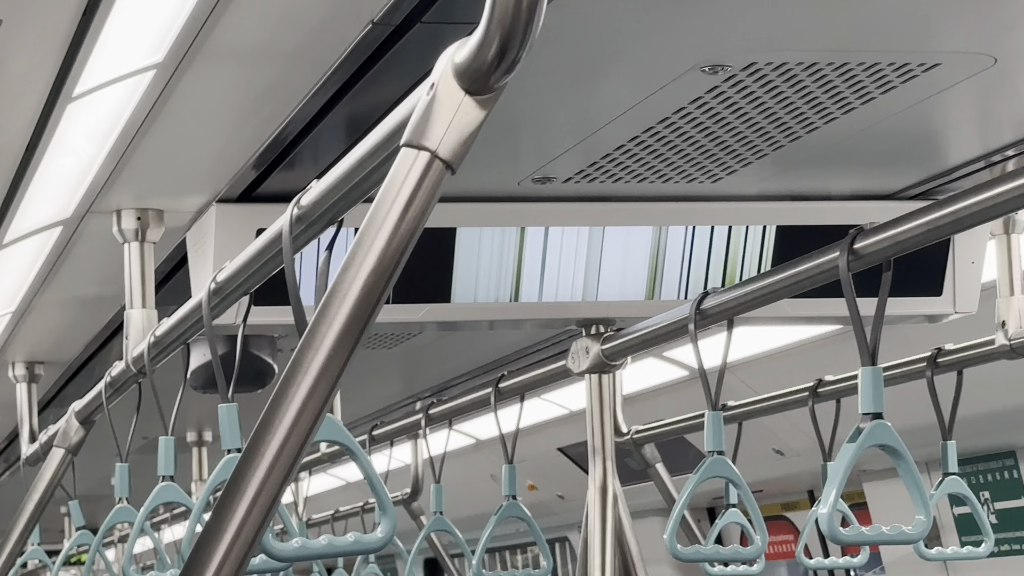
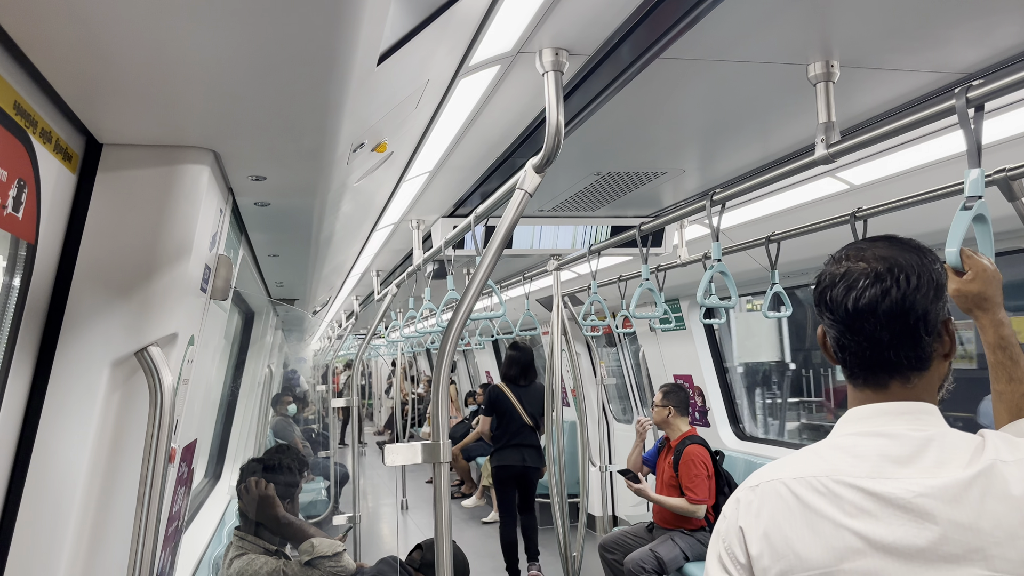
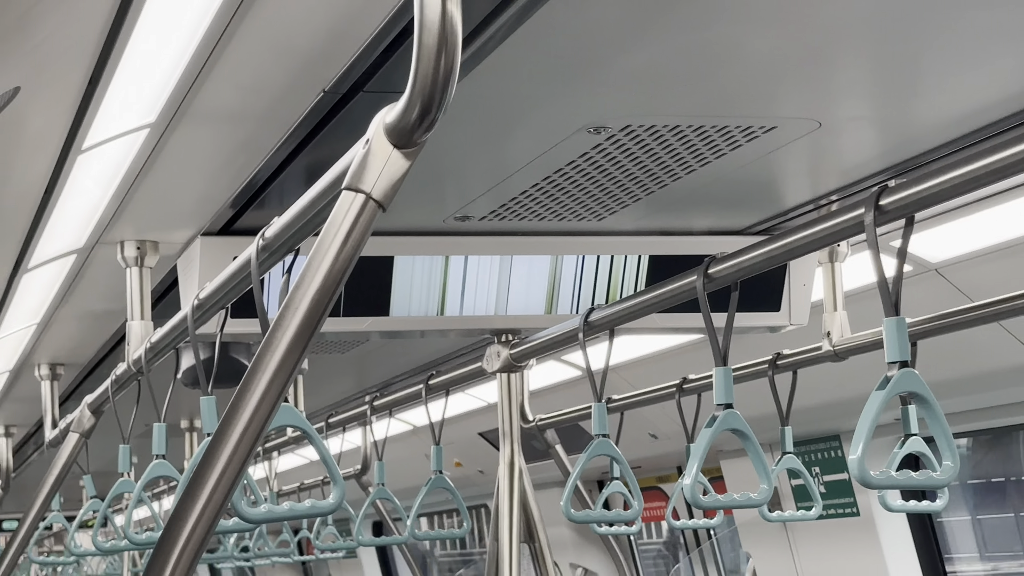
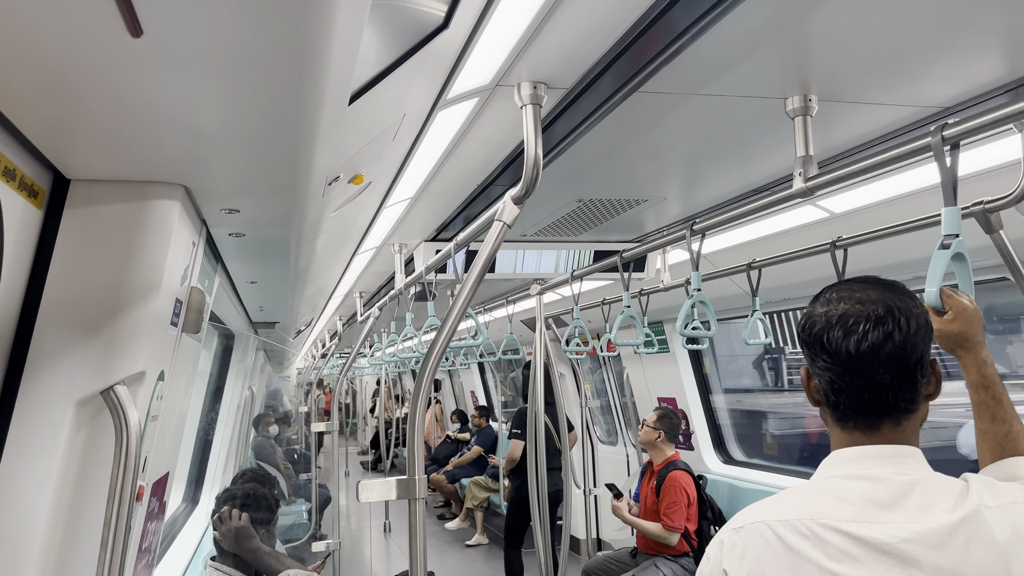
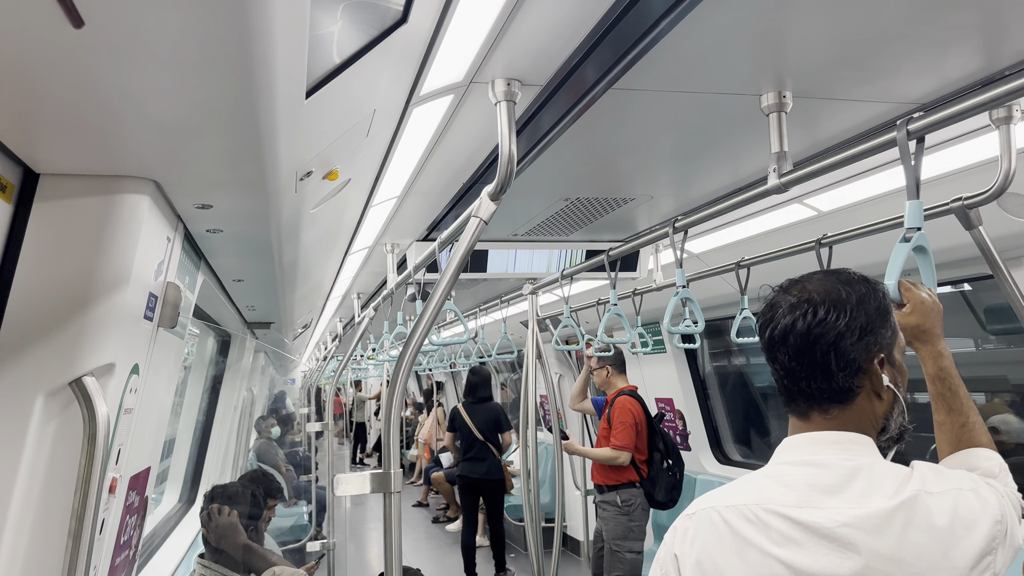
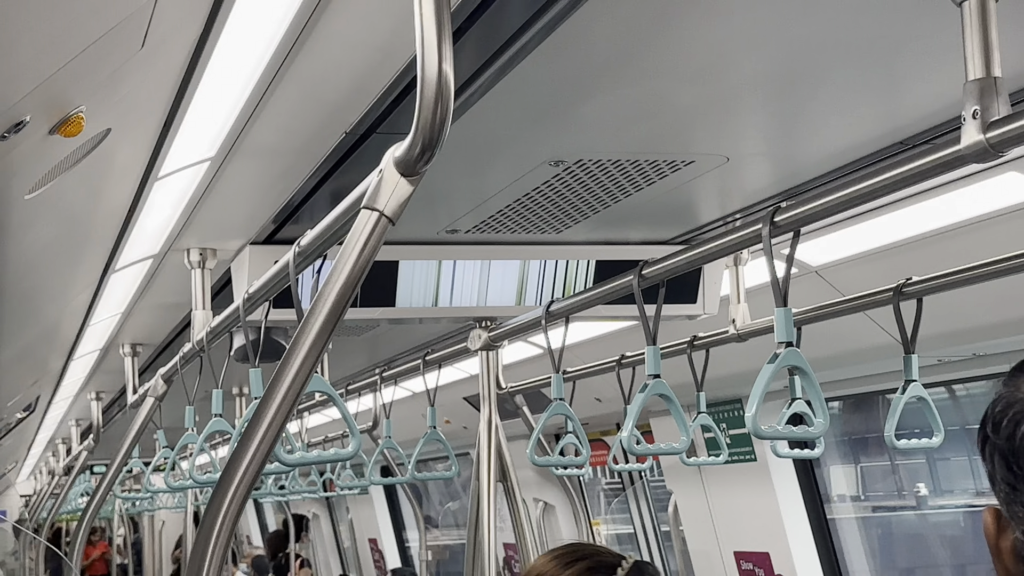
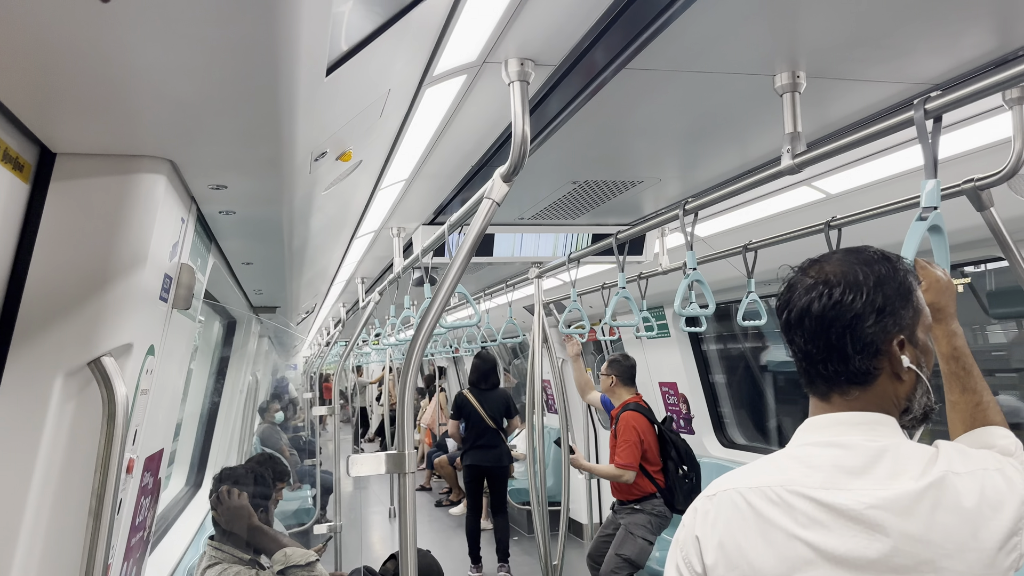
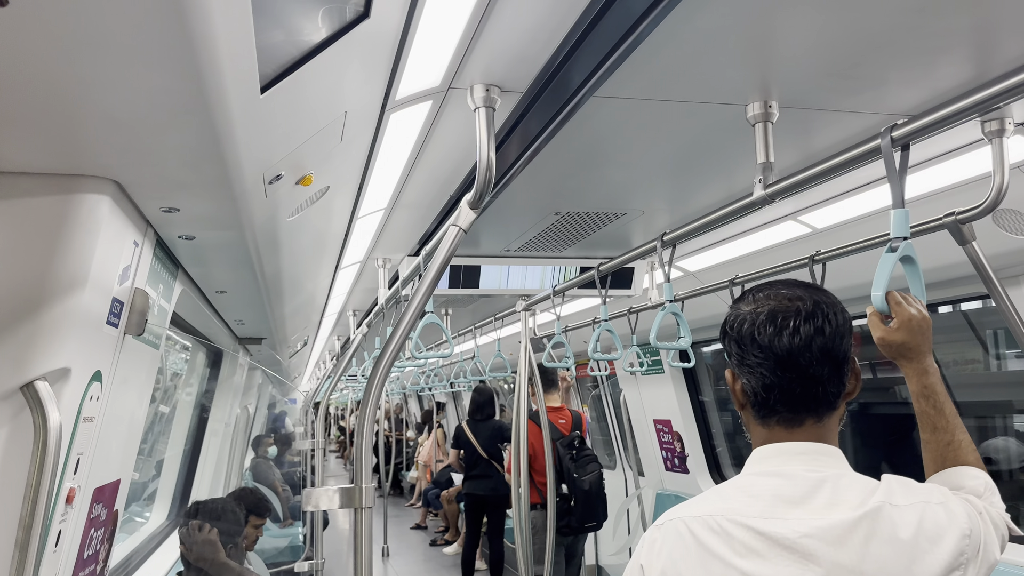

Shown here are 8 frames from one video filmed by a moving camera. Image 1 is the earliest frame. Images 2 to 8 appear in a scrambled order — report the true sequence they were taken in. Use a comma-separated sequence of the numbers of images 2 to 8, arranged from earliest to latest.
3, 6, 4, 2, 7, 5, 8
